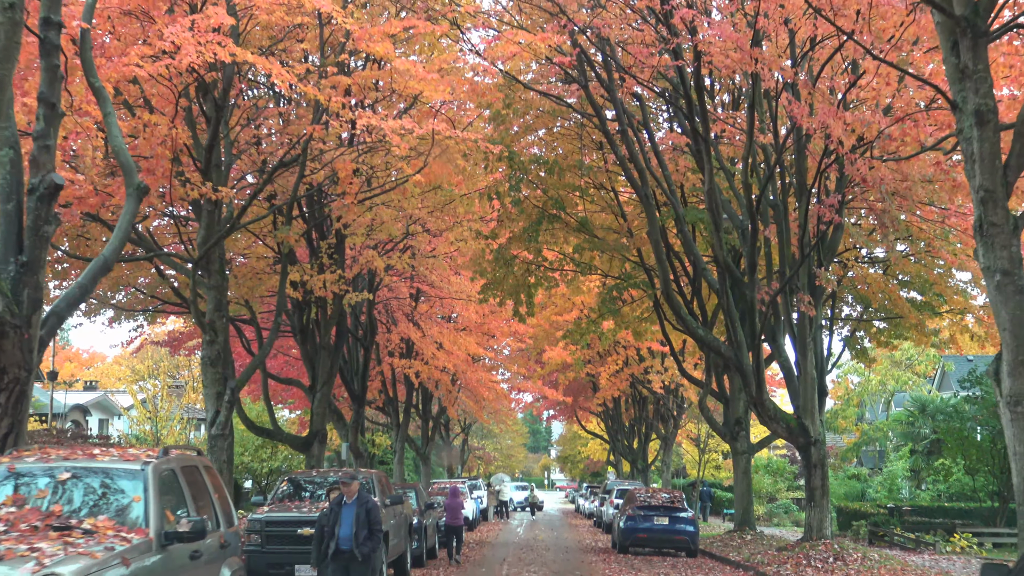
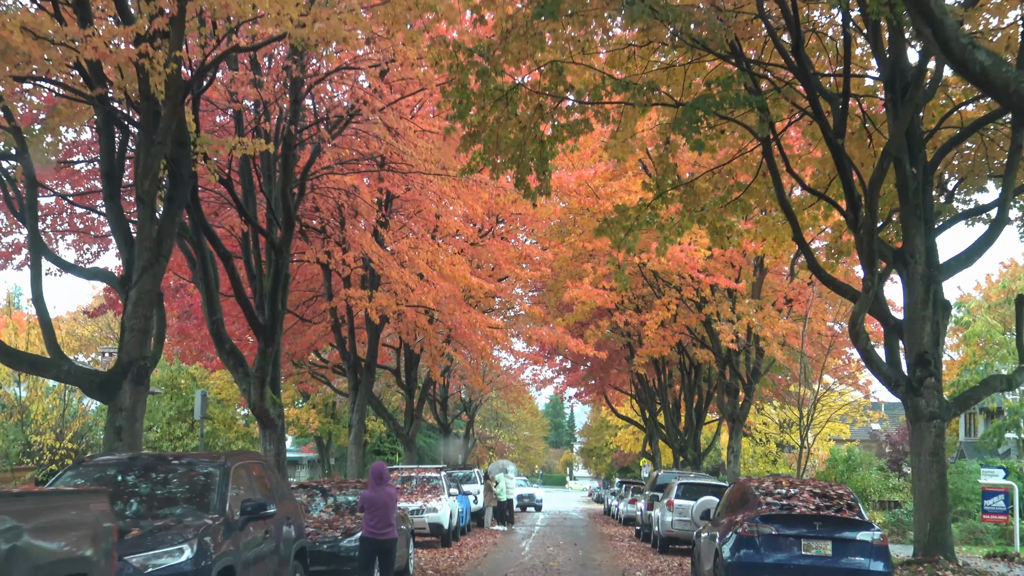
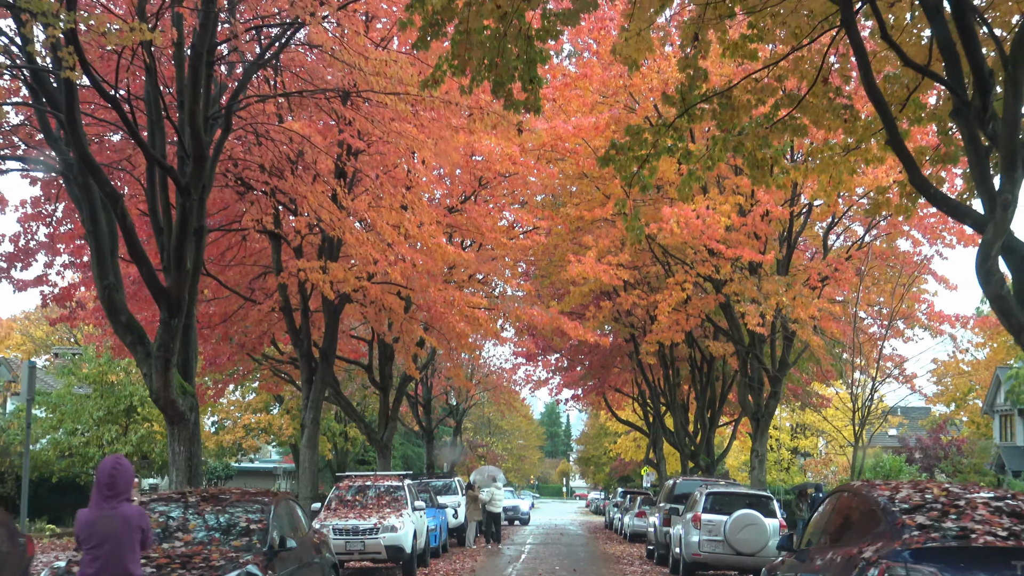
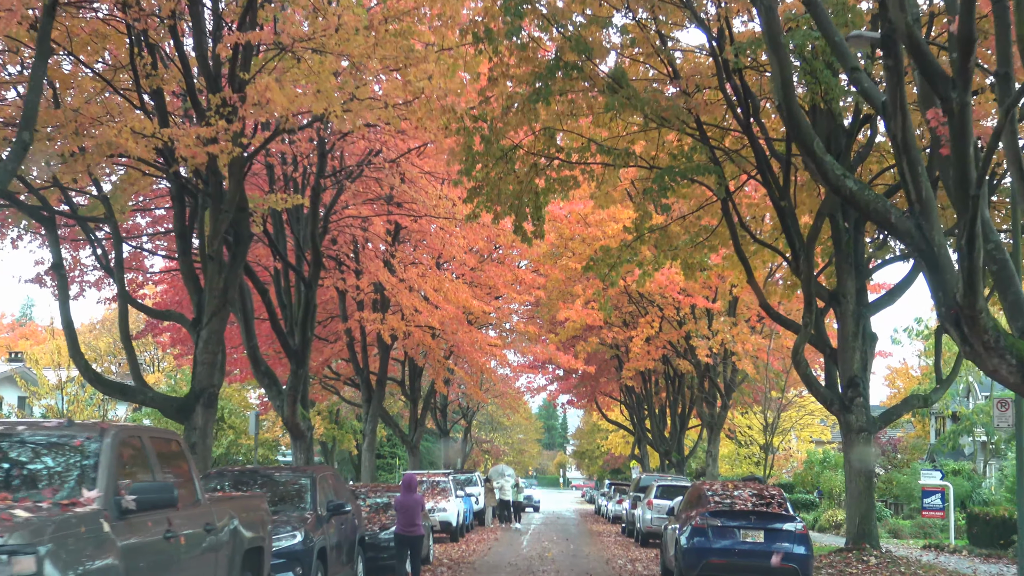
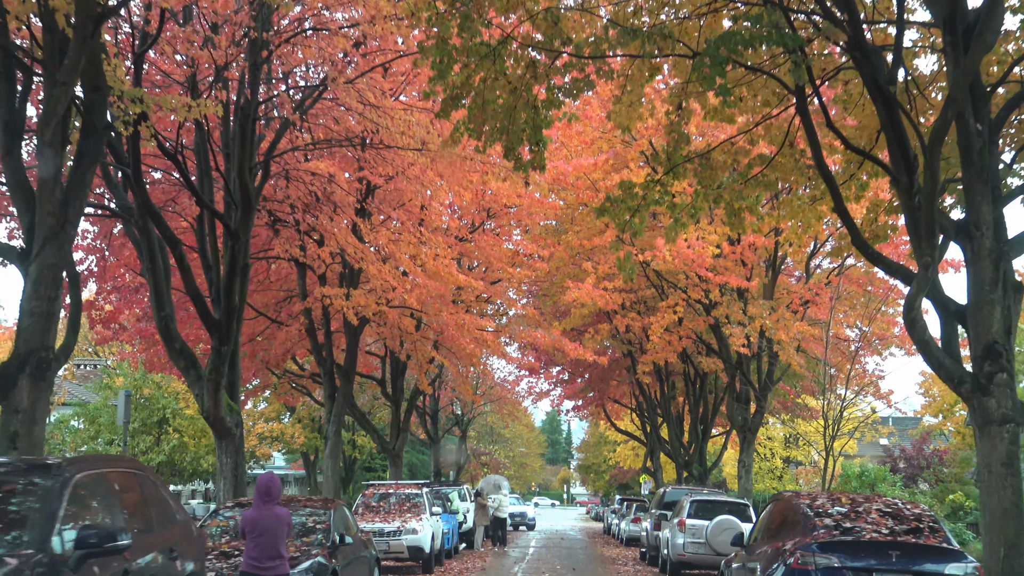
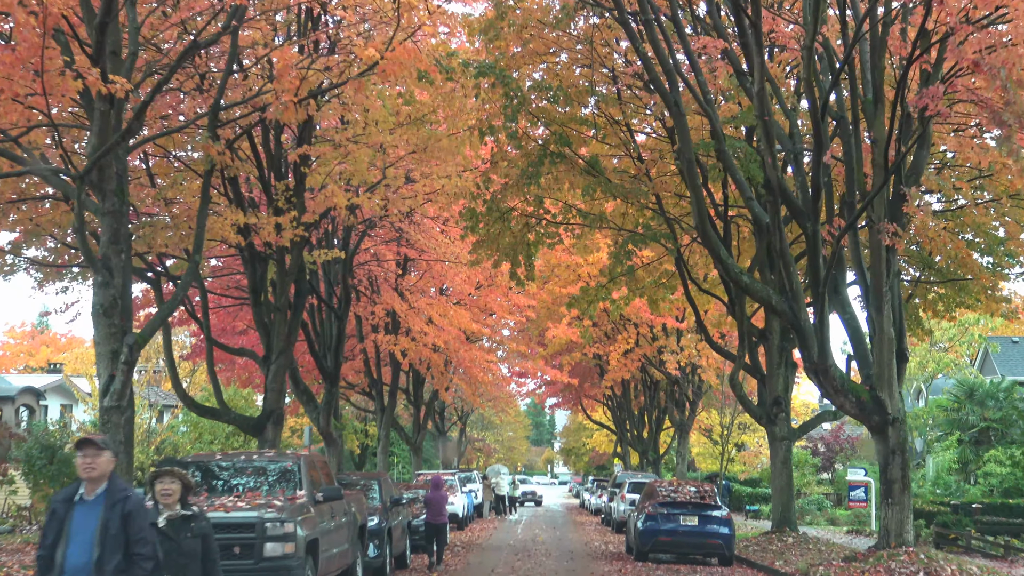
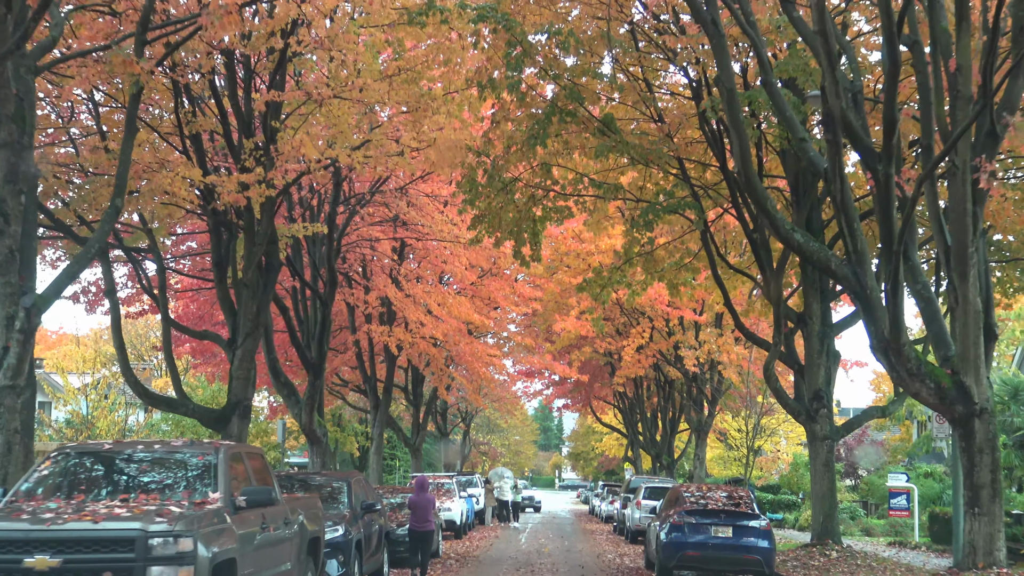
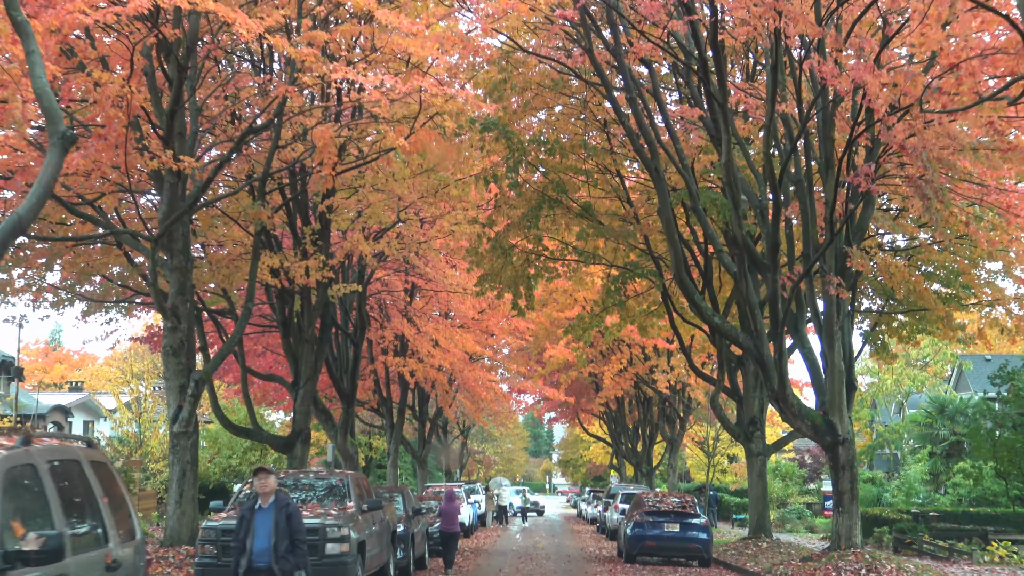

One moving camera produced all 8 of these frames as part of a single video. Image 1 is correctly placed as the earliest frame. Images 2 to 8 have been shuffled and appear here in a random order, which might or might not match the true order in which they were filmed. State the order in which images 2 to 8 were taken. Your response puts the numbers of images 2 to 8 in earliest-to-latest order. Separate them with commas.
8, 6, 7, 4, 2, 5, 3
